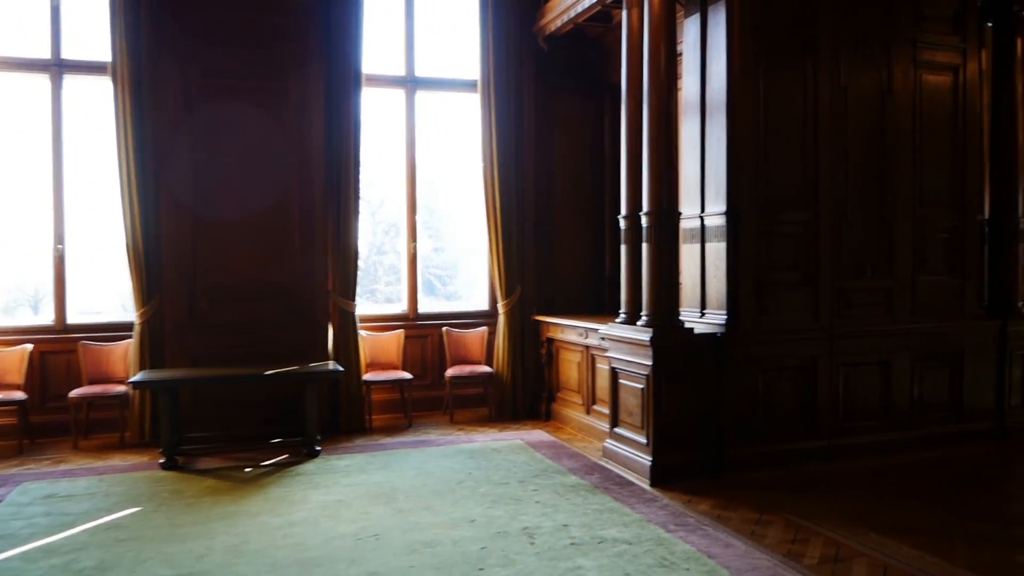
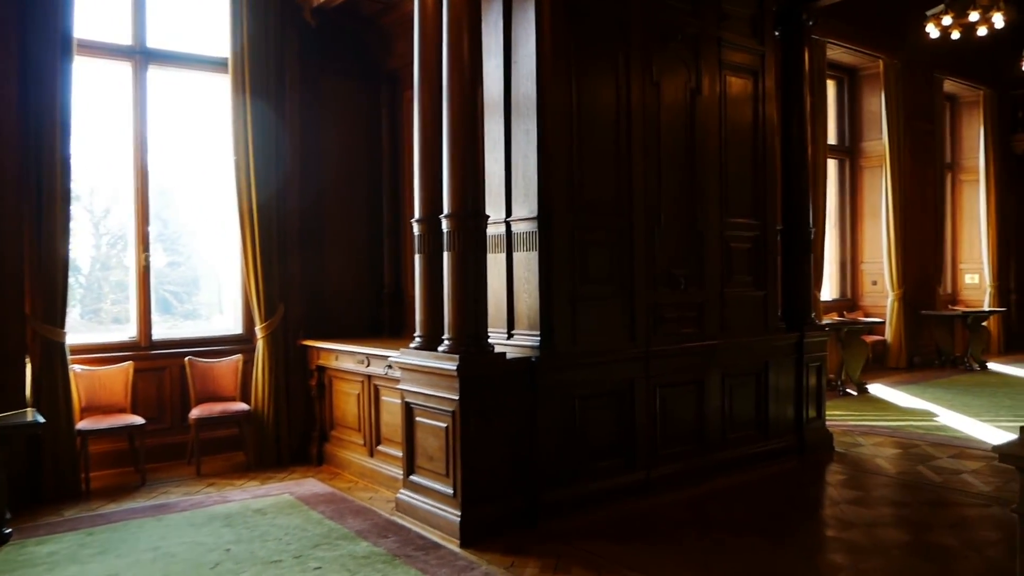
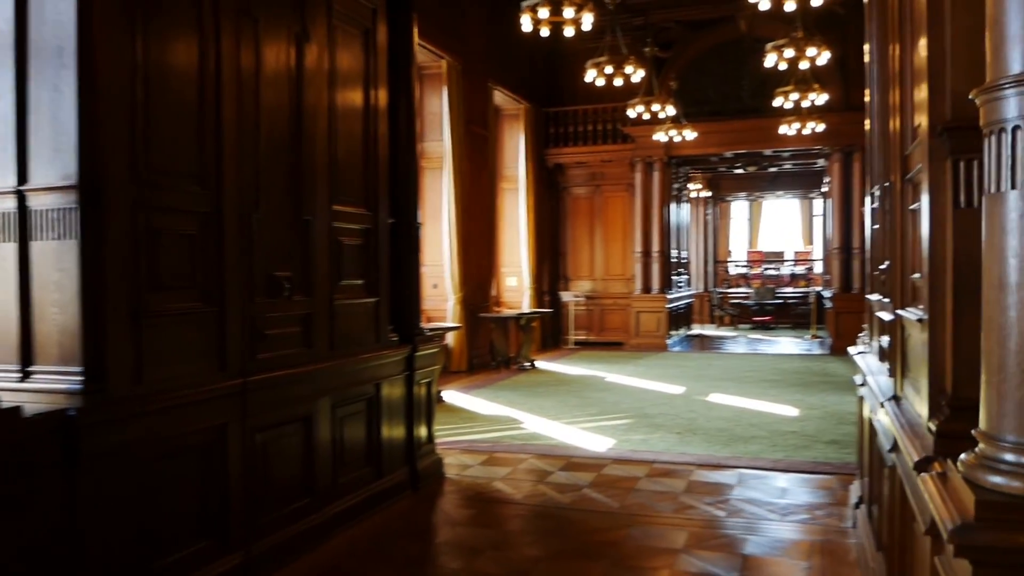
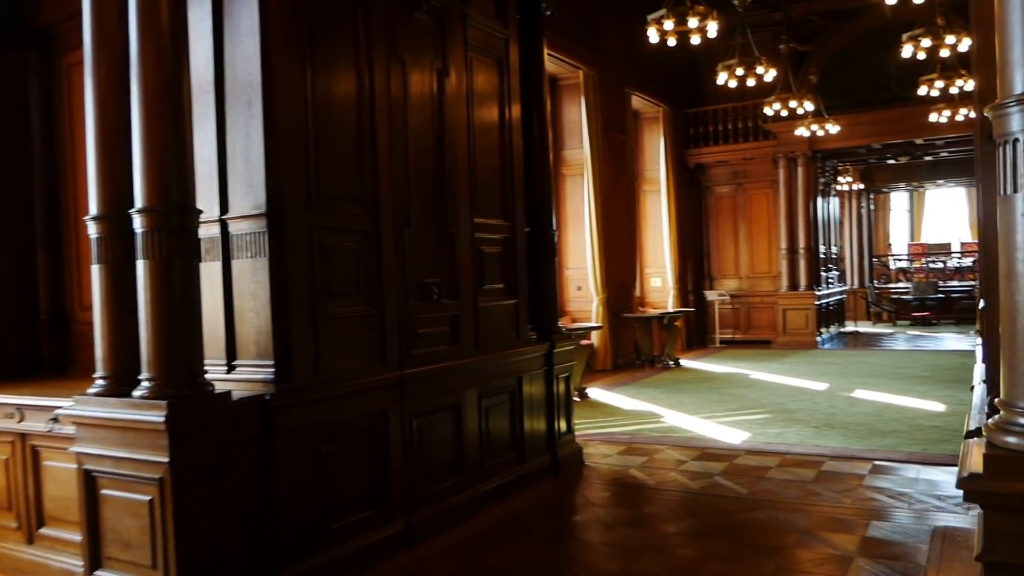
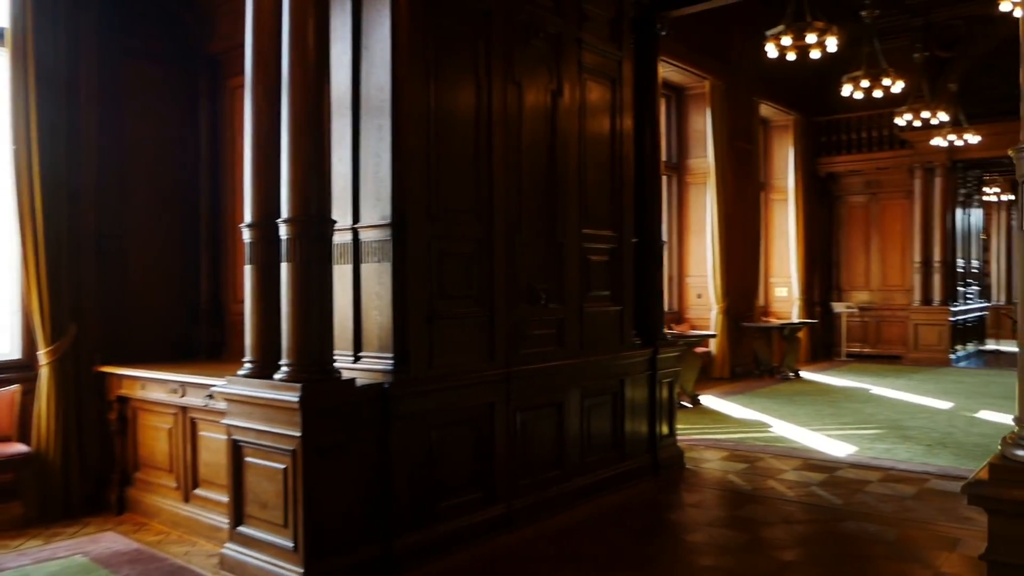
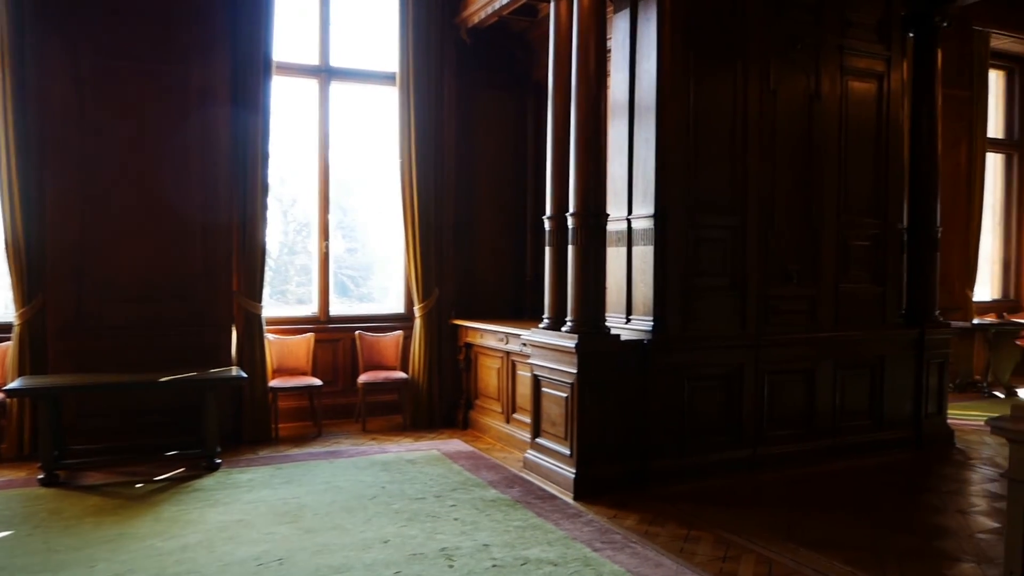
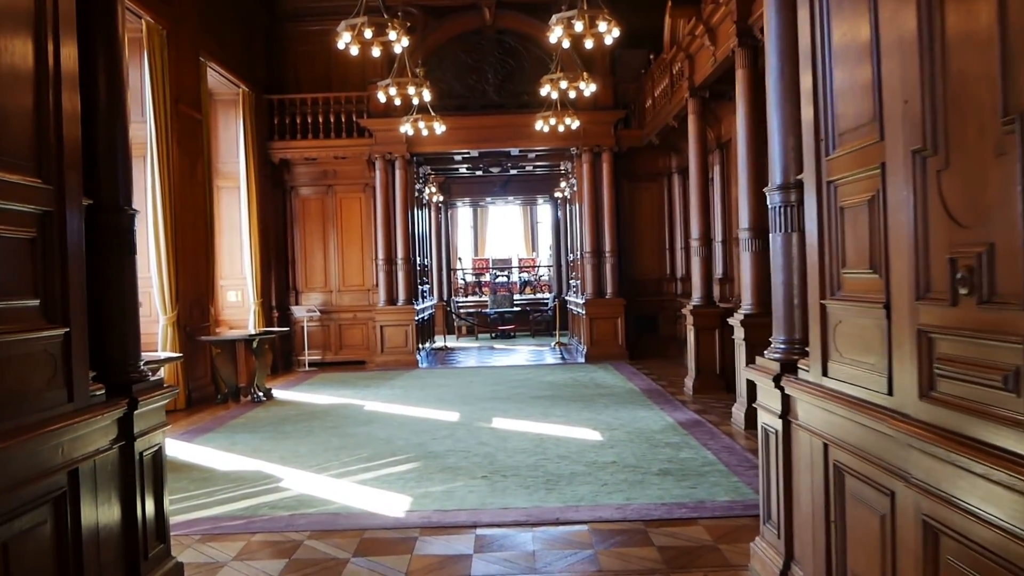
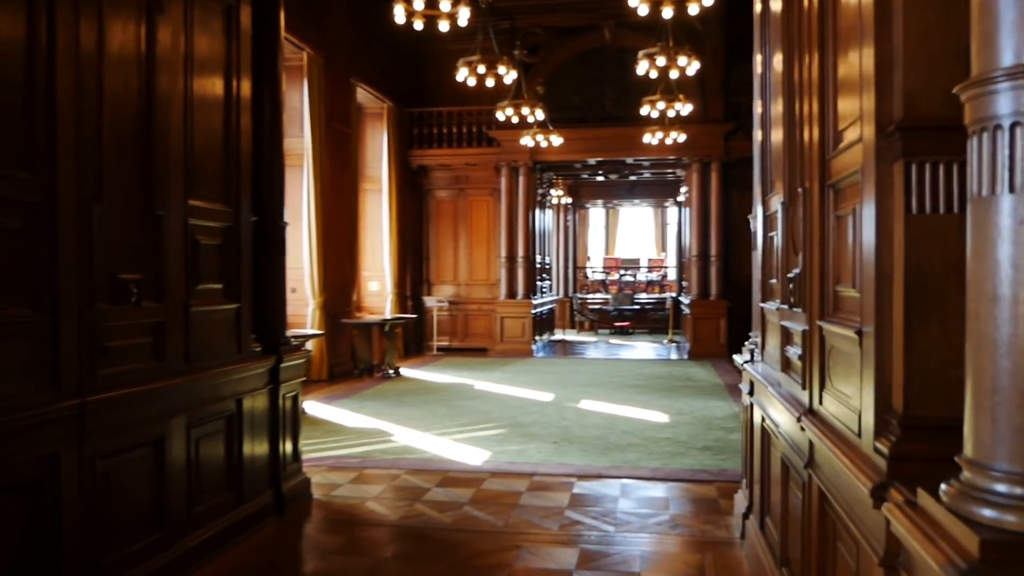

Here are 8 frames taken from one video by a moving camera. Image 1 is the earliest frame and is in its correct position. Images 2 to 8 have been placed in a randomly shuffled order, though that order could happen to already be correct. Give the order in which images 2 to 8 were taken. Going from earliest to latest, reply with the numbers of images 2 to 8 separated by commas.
6, 2, 5, 4, 3, 8, 7
